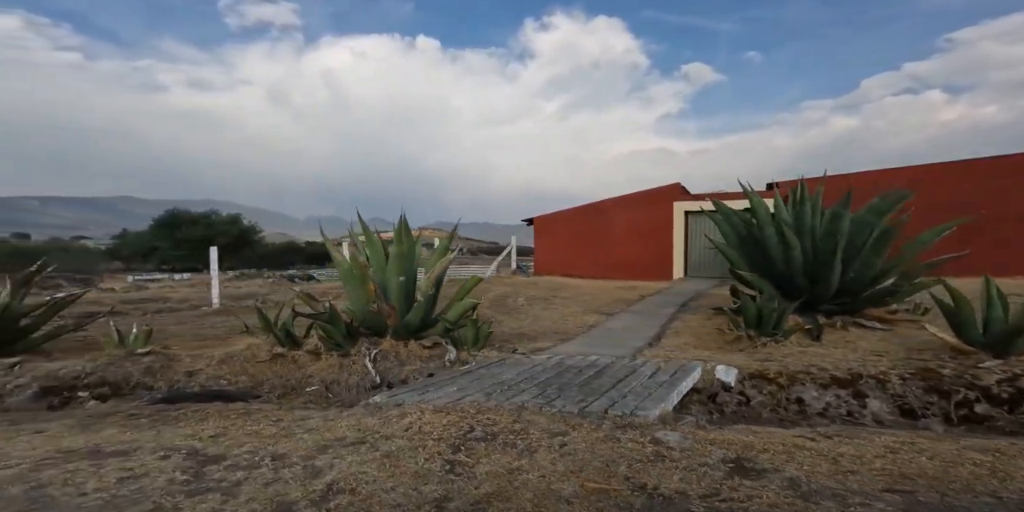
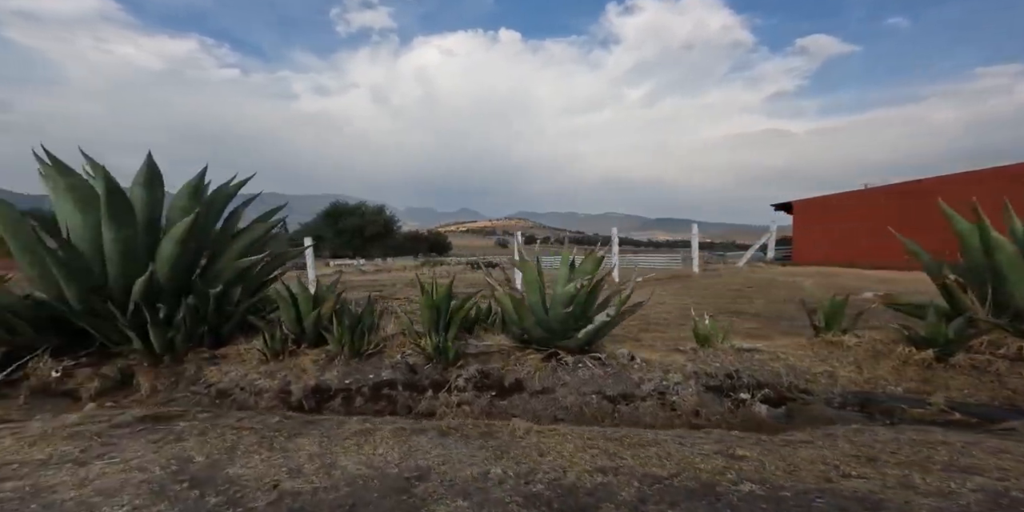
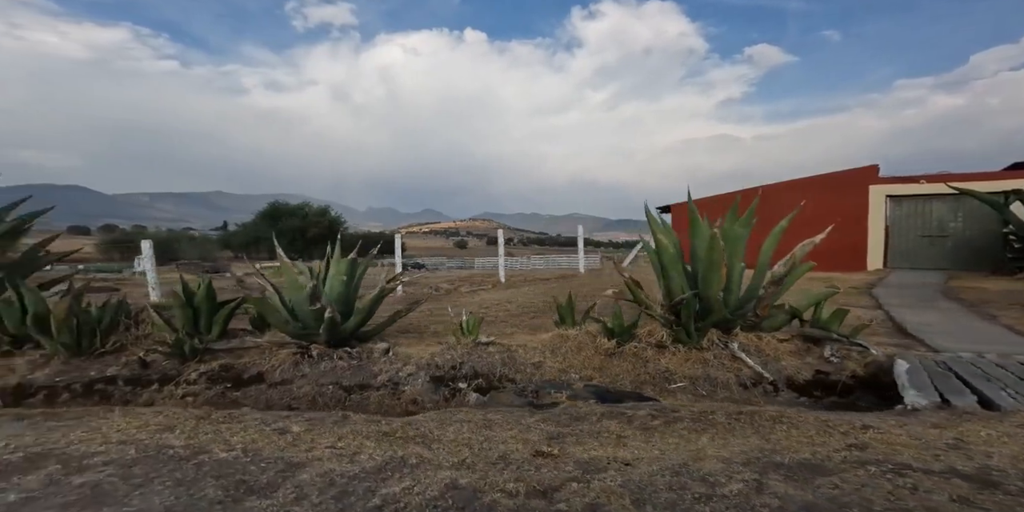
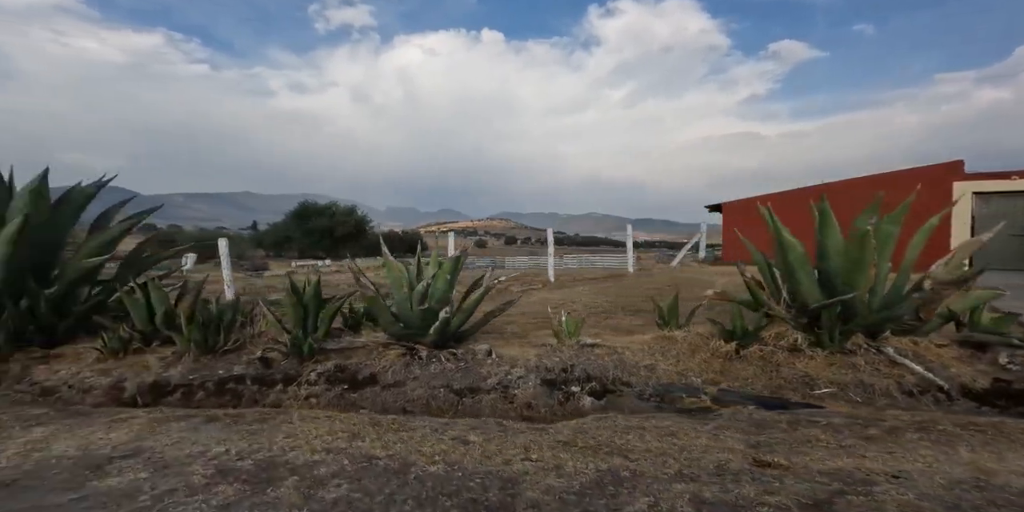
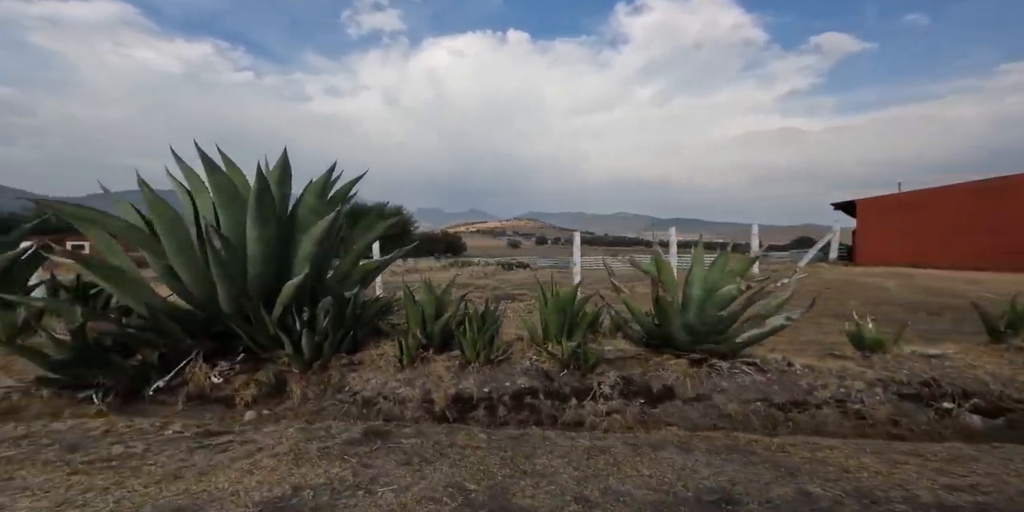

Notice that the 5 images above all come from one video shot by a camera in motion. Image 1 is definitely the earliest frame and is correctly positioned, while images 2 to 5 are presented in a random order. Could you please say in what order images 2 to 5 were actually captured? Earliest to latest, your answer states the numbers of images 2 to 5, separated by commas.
3, 4, 2, 5
